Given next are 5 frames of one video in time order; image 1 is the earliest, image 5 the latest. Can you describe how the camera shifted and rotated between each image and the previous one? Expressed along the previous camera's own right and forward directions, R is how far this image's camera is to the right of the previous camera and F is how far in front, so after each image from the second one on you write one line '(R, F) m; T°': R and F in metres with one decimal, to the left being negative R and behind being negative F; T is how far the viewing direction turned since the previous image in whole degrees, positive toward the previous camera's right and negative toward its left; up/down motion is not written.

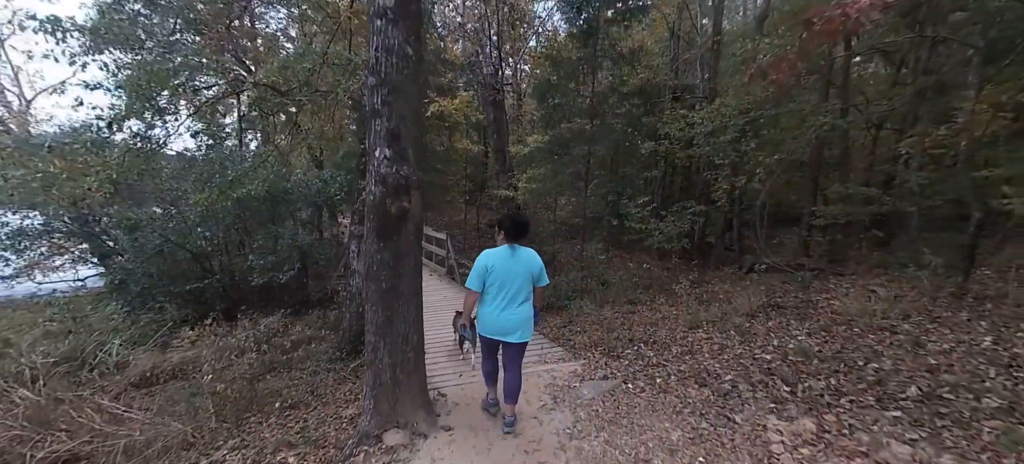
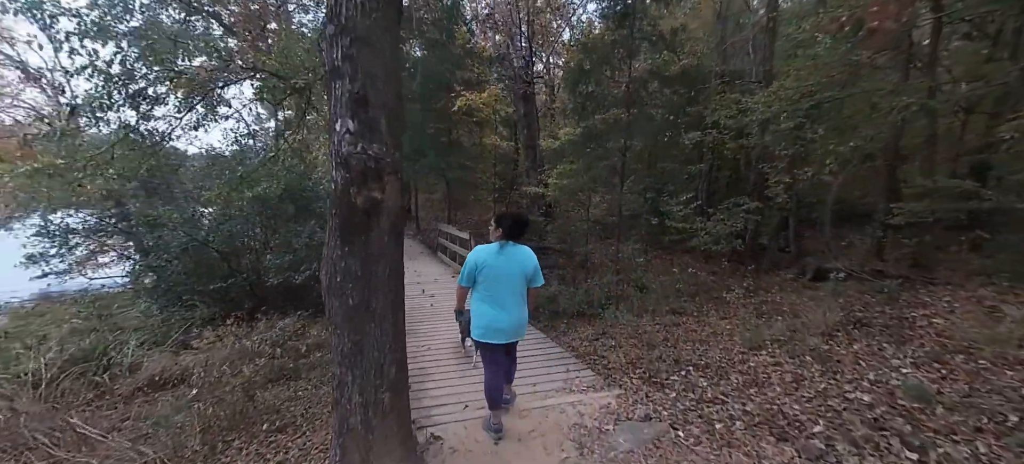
(+0.1, +0.6) m; -5°
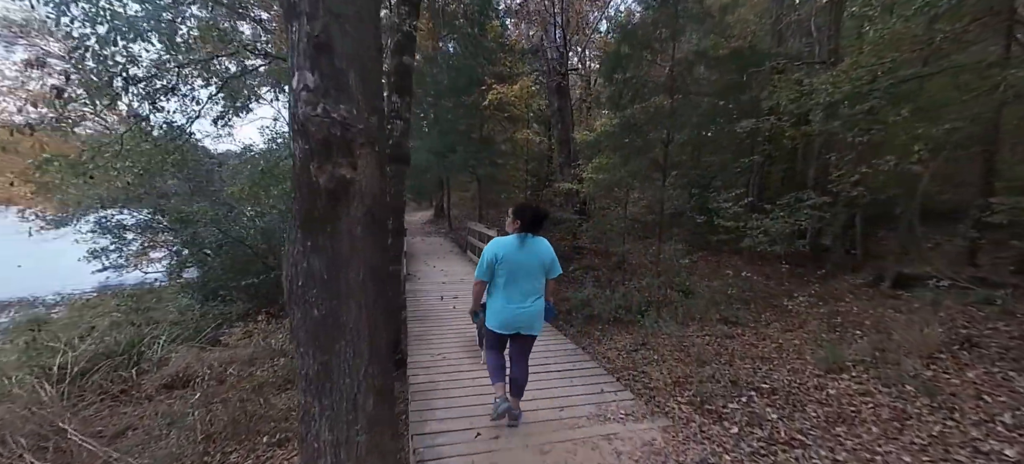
(+0.1, +0.4) m; -5°
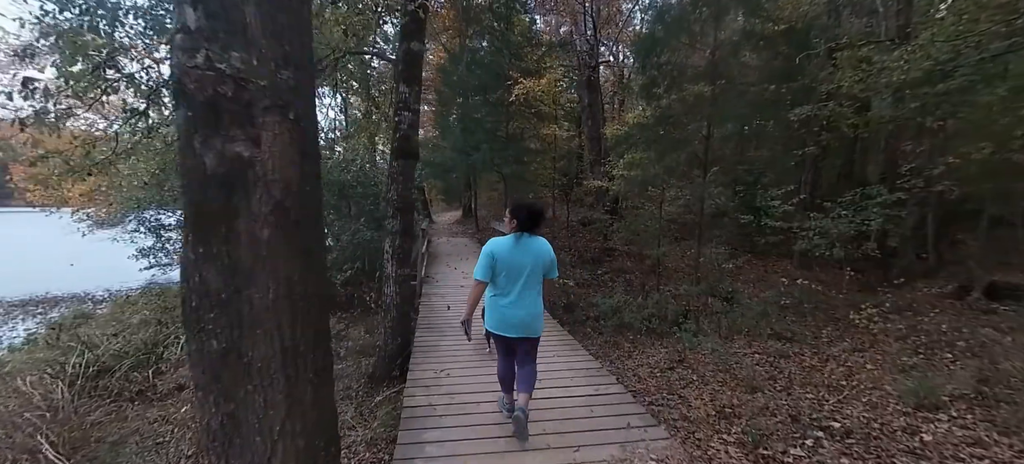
(+0.1, +0.4) m; -5°
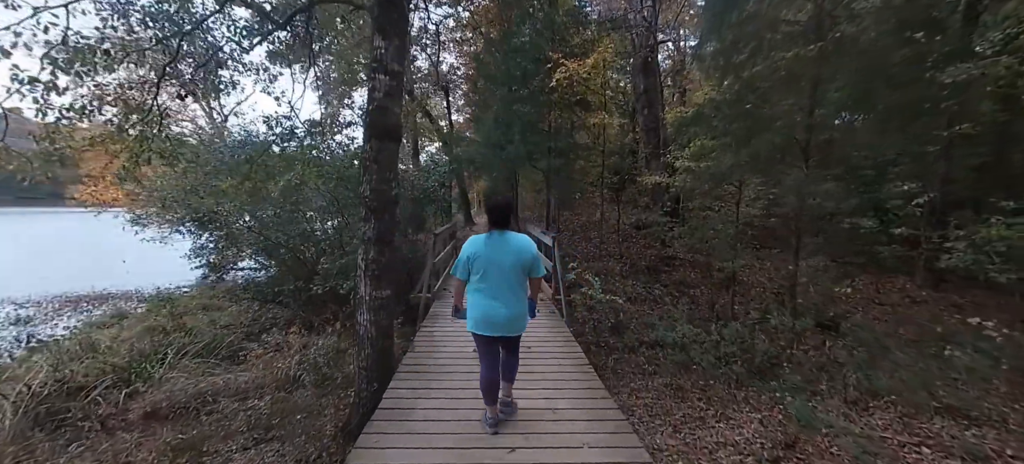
(+0.2, +1.1) m; -8°
